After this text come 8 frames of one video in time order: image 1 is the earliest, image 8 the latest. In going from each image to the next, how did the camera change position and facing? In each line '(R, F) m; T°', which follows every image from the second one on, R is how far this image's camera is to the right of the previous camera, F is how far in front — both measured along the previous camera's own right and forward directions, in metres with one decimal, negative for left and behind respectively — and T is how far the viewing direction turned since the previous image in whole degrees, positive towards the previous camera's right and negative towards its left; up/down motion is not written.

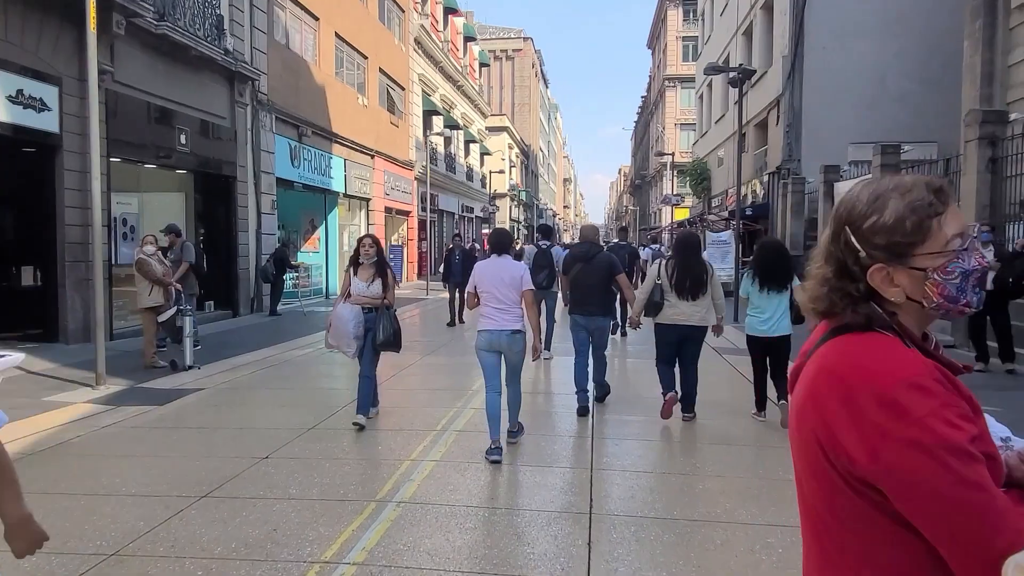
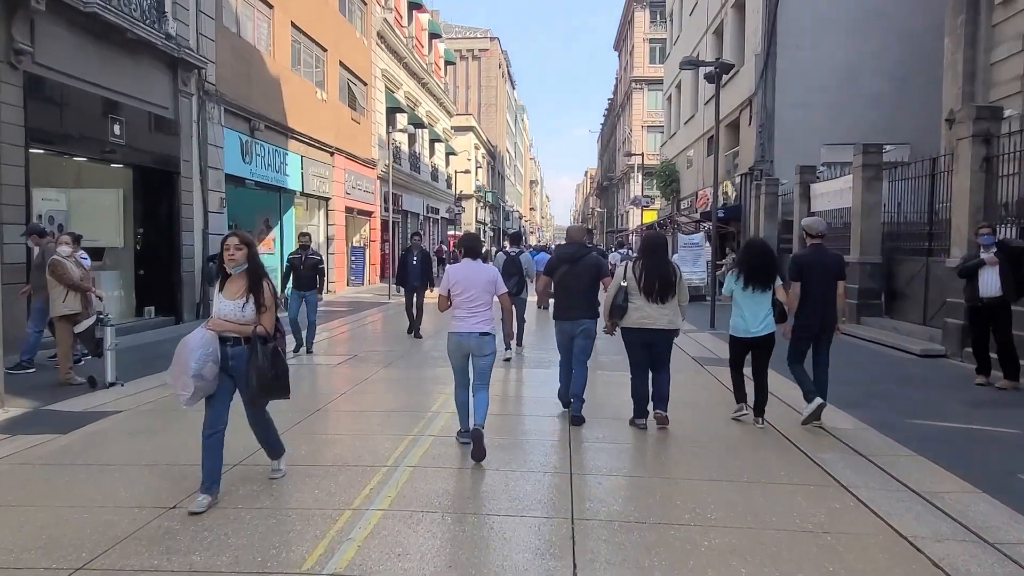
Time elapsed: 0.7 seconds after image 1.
(0.0, +0.9) m; +3°
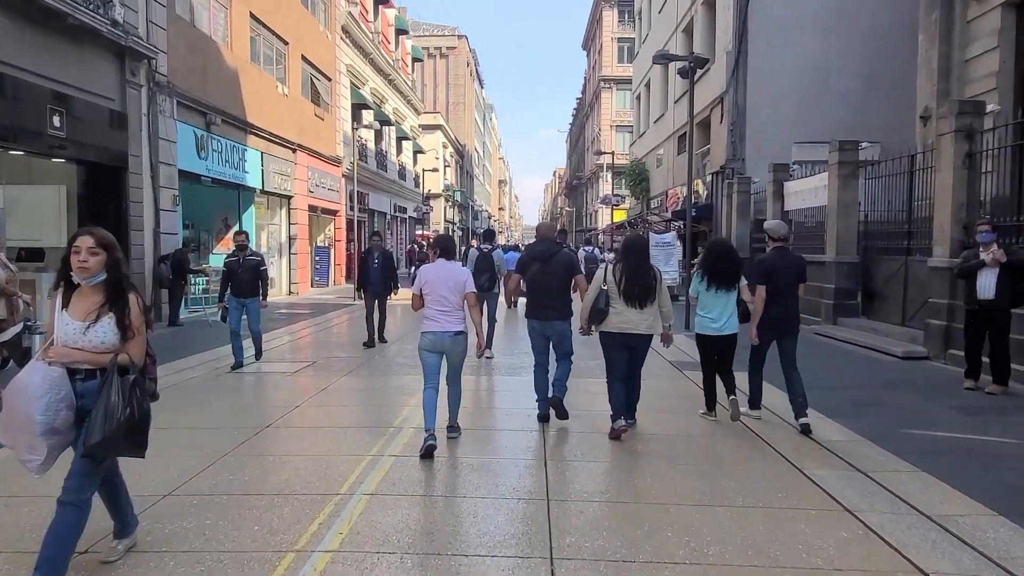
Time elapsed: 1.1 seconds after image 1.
(0.0, +0.5) m; +2°
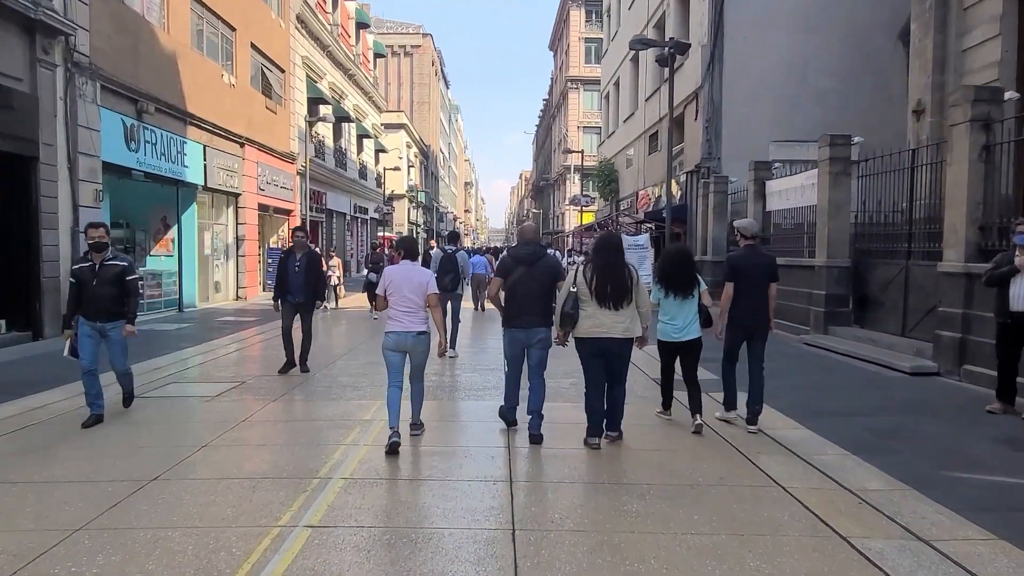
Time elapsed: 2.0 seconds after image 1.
(0.0, +1.3) m; +3°
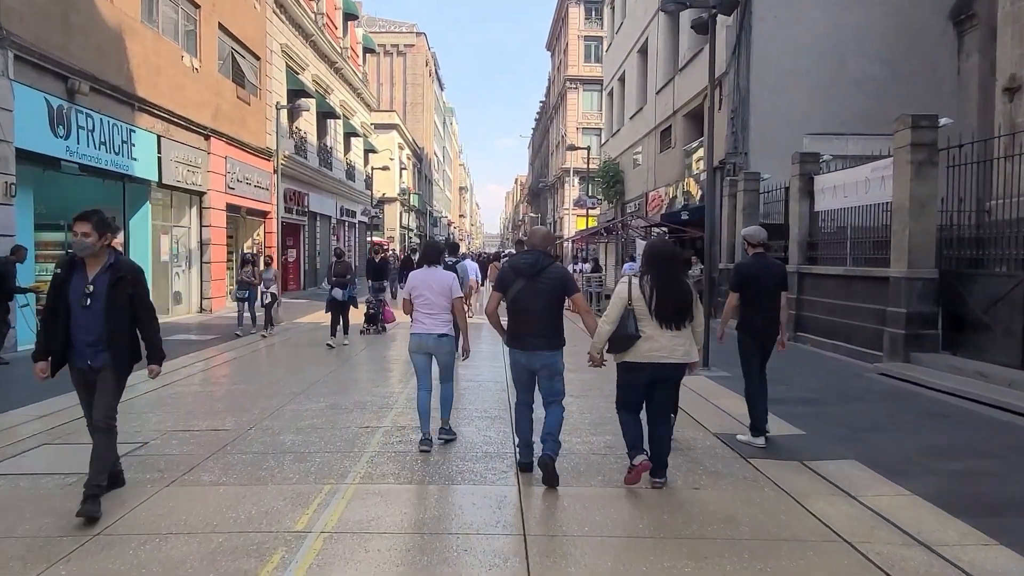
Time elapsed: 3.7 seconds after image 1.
(-0.1, +2.5) m; 0°
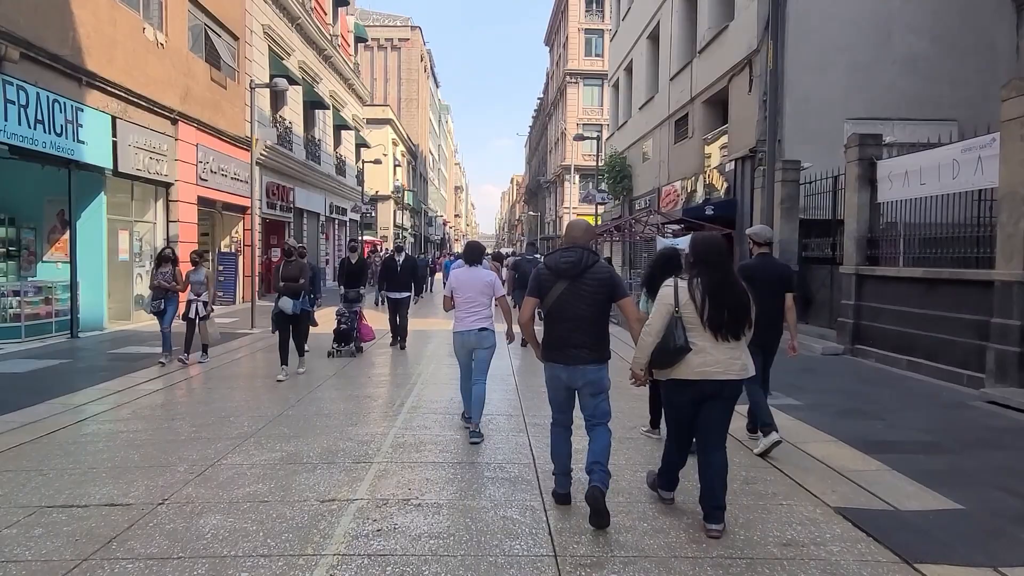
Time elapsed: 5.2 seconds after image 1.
(-0.2, +2.1) m; 0°
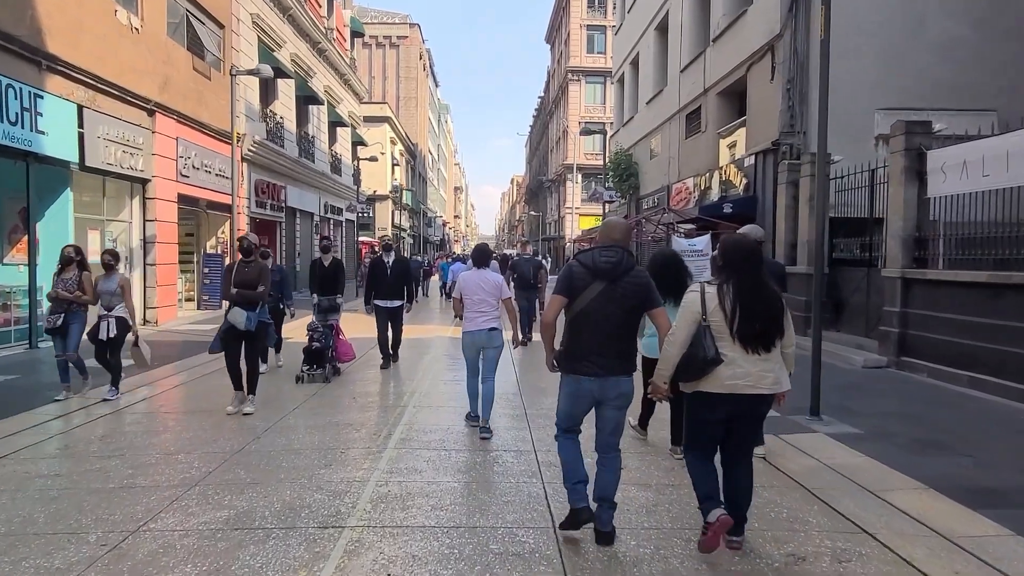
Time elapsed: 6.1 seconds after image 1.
(-0.1, +1.3) m; 0°
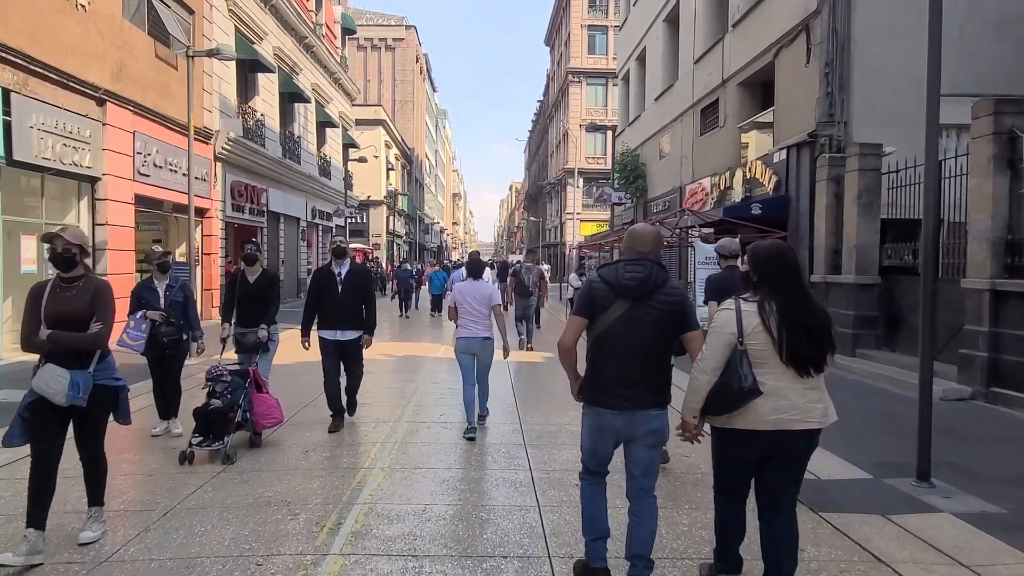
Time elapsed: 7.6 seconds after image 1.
(0.0, +2.0) m; 0°
